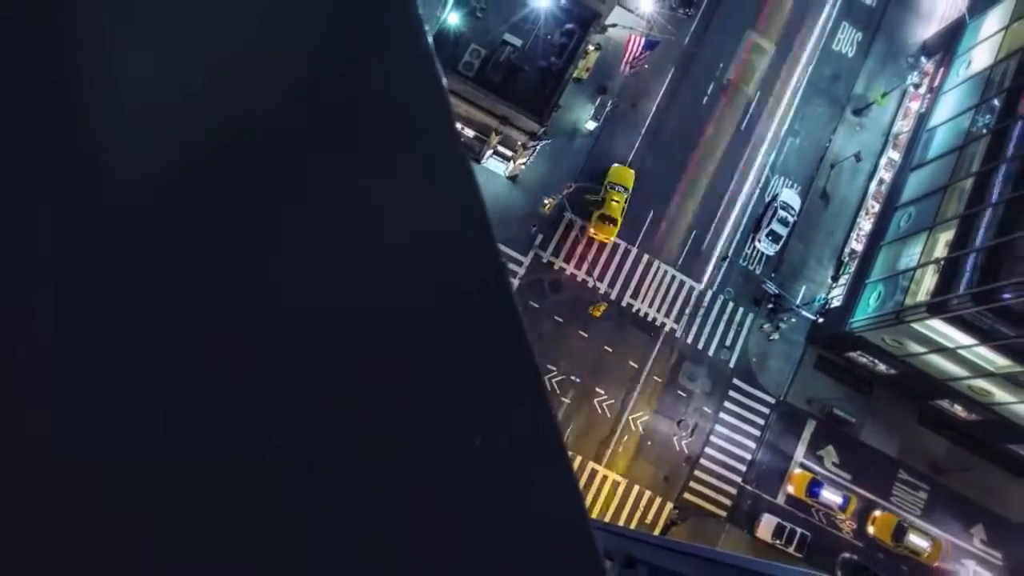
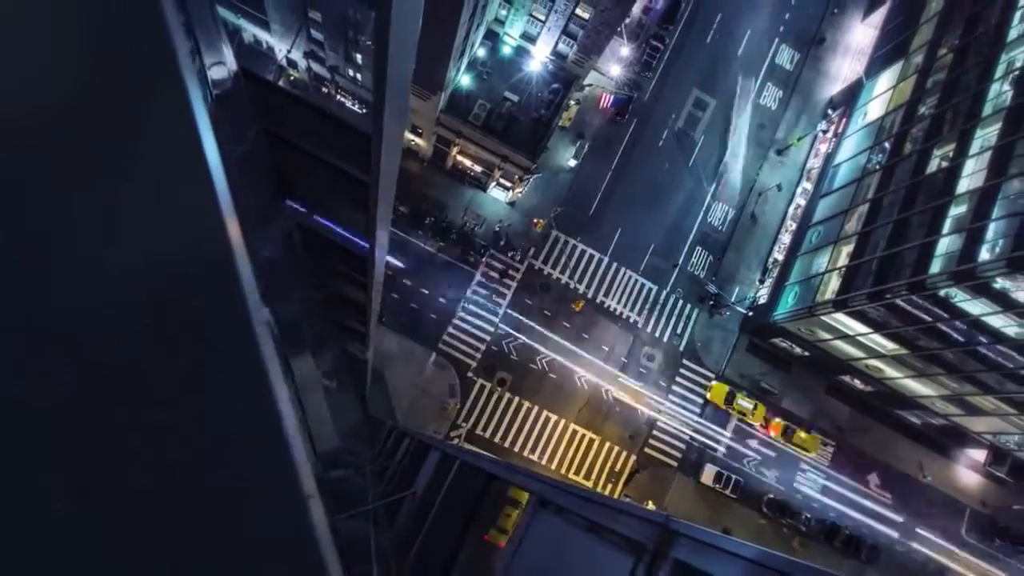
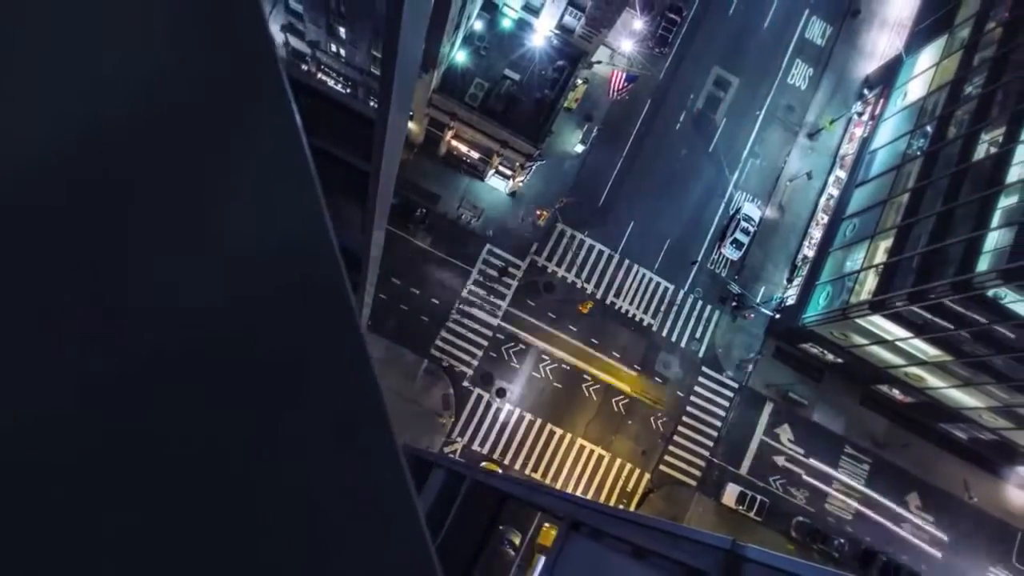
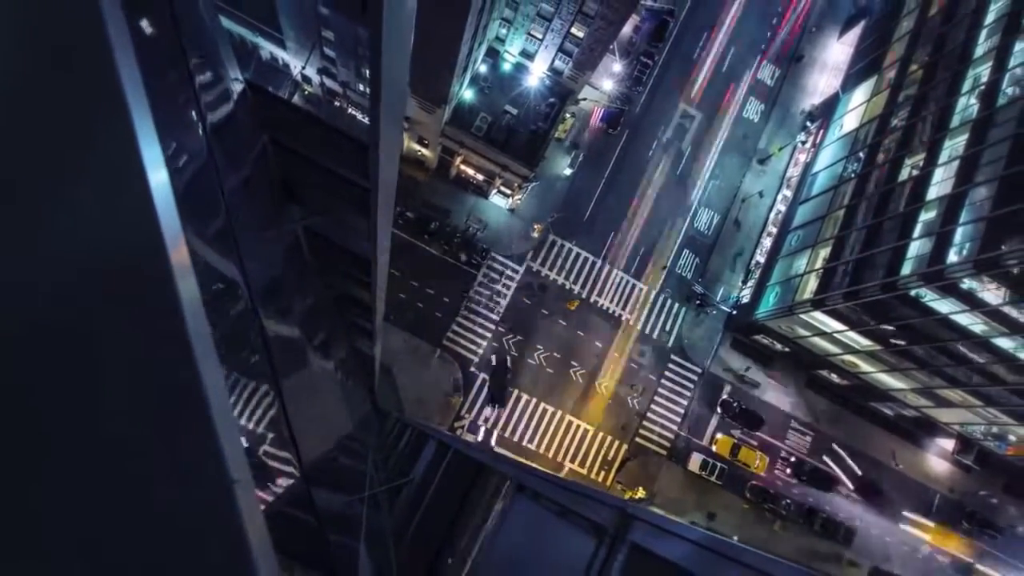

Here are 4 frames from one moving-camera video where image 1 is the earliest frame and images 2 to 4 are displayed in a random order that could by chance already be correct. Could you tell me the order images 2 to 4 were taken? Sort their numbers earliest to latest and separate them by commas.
3, 2, 4
